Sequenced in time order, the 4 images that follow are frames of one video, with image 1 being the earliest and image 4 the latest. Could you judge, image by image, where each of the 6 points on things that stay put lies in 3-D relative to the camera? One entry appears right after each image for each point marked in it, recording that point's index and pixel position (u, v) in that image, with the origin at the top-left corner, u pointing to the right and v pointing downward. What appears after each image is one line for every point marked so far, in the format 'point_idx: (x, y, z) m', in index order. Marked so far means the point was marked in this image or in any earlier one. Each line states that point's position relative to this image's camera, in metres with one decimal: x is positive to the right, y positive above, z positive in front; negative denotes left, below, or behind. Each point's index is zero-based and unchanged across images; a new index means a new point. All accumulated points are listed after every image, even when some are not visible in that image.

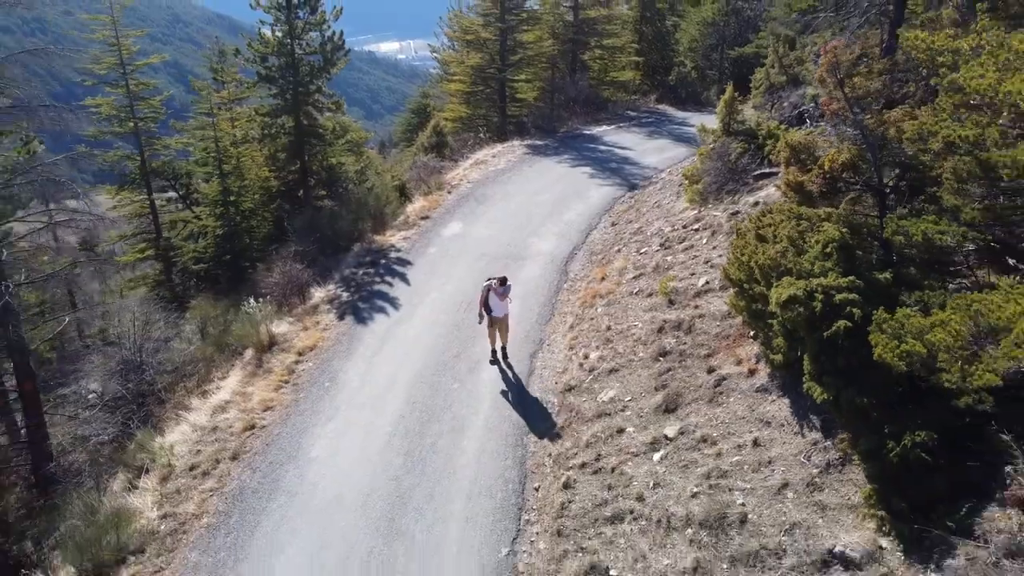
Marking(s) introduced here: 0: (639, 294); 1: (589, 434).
0: (+1.6, -0.1, +10.1) m
1: (+0.8, -1.5, +8.2) m
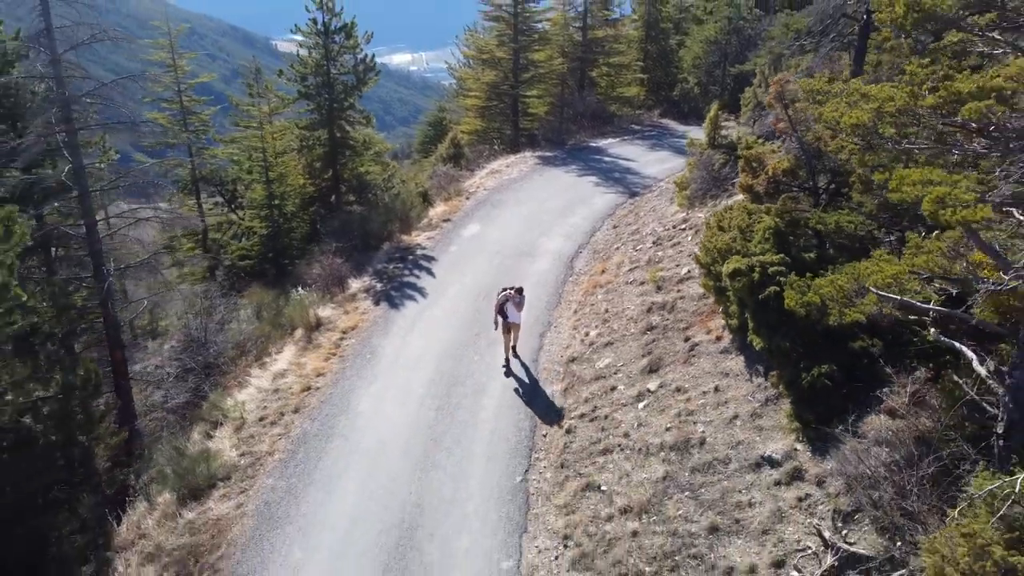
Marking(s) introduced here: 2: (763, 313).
0: (+1.8, +0.1, +12.0) m
1: (+1.0, -1.3, +10.0) m
2: (+2.2, -0.2, +7.0) m
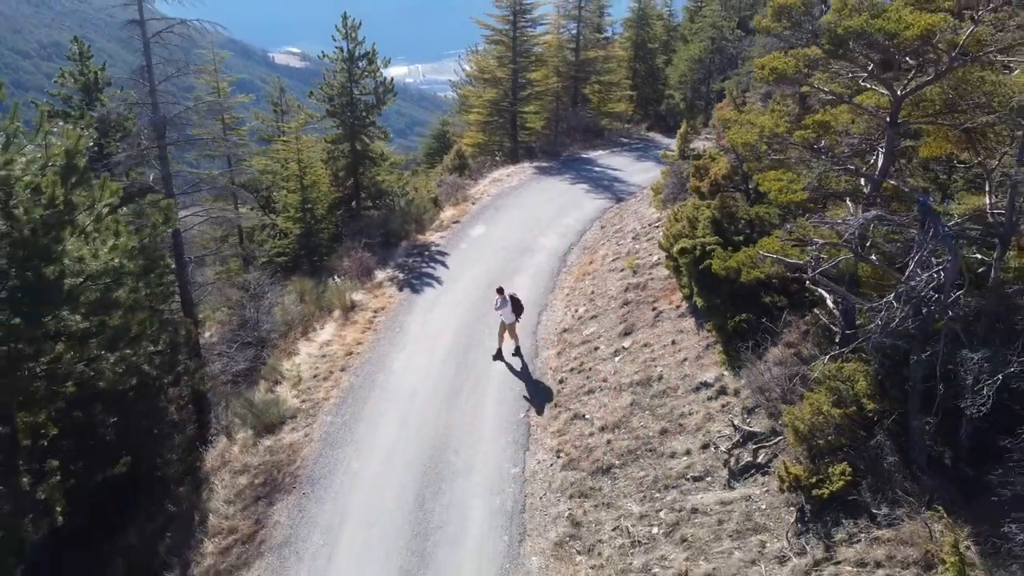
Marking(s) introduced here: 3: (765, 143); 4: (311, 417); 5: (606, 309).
0: (+1.9, +0.3, +14.6) m
1: (+1.0, -1.0, +12.5) m
2: (+2.3, +0.1, +9.5) m
3: (+2.4, +1.4, +7.5) m
4: (-3.0, -1.9, +11.9) m
5: (+1.6, -0.4, +13.2) m
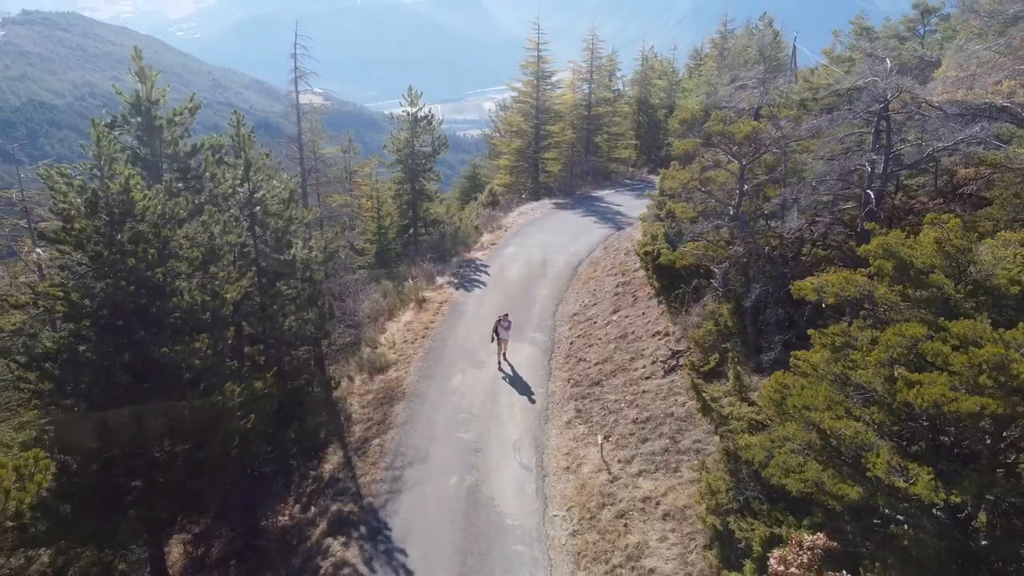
0: (+2.6, +0.4, +20.7) m
1: (+1.6, -0.9, +18.6) m
2: (+2.8, +0.4, +15.7) m
3: (+2.9, +1.7, +13.7) m
4: (-2.4, -1.7, +18.0) m
5: (+2.2, -0.3, +19.4) m
